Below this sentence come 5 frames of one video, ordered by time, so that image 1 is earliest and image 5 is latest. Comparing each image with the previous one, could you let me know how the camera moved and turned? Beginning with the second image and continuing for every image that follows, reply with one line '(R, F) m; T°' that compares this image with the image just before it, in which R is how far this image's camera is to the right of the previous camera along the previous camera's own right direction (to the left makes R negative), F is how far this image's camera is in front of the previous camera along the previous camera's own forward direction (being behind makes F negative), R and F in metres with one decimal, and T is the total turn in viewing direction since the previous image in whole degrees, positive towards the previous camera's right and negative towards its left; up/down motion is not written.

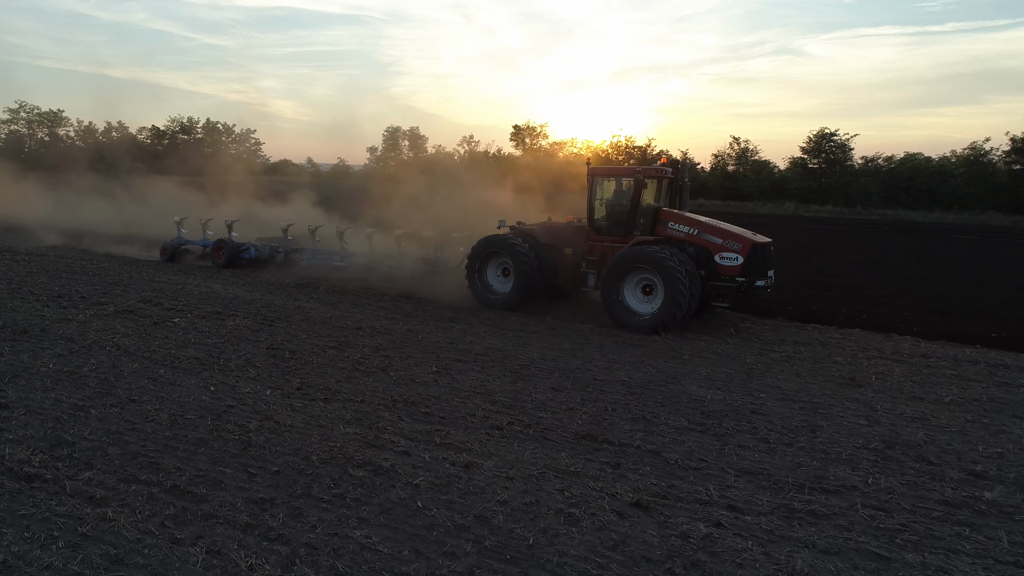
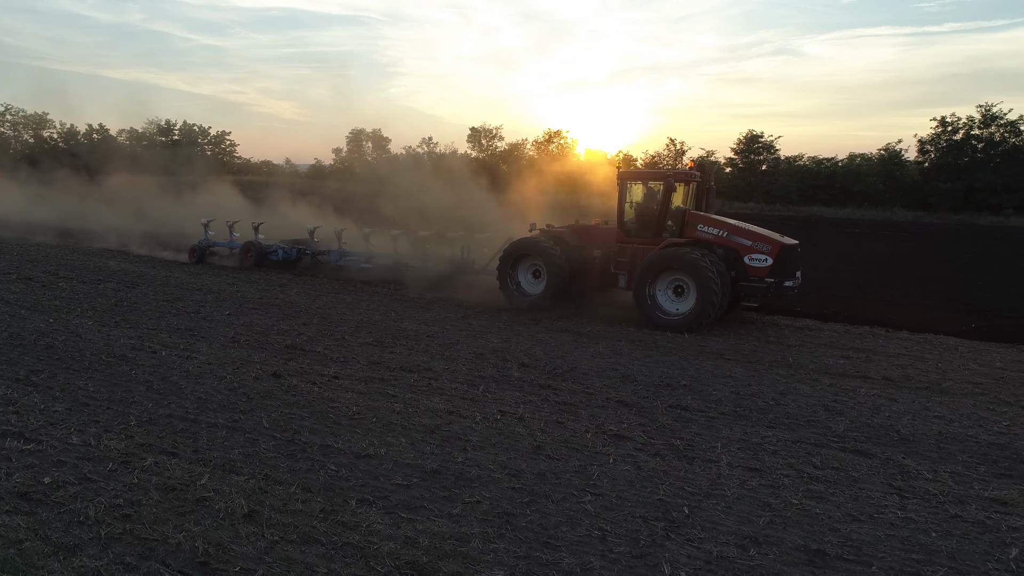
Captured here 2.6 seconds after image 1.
(+2.6, -2.2) m; 0°
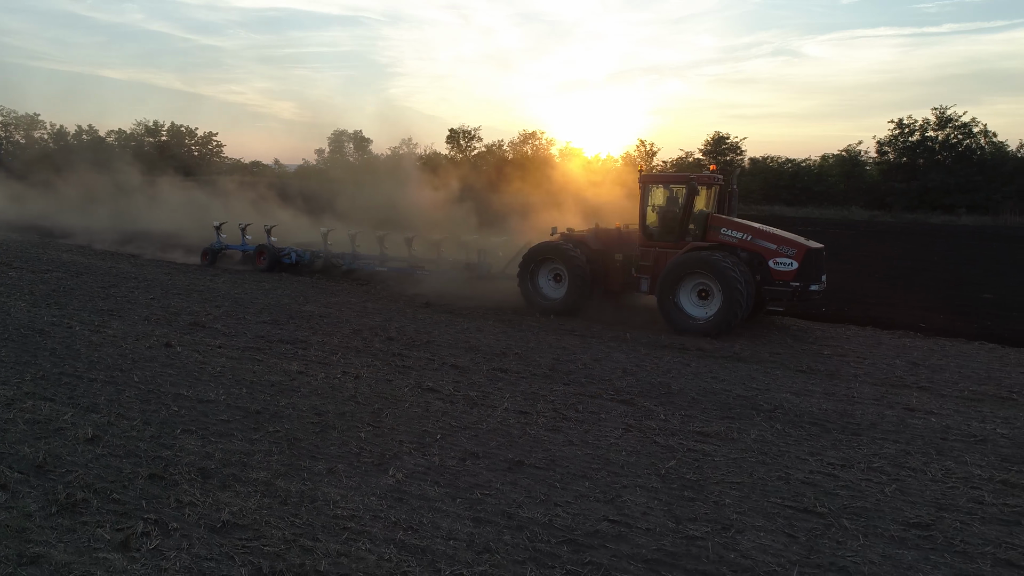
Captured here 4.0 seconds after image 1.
(+1.4, -1.0) m; 0°
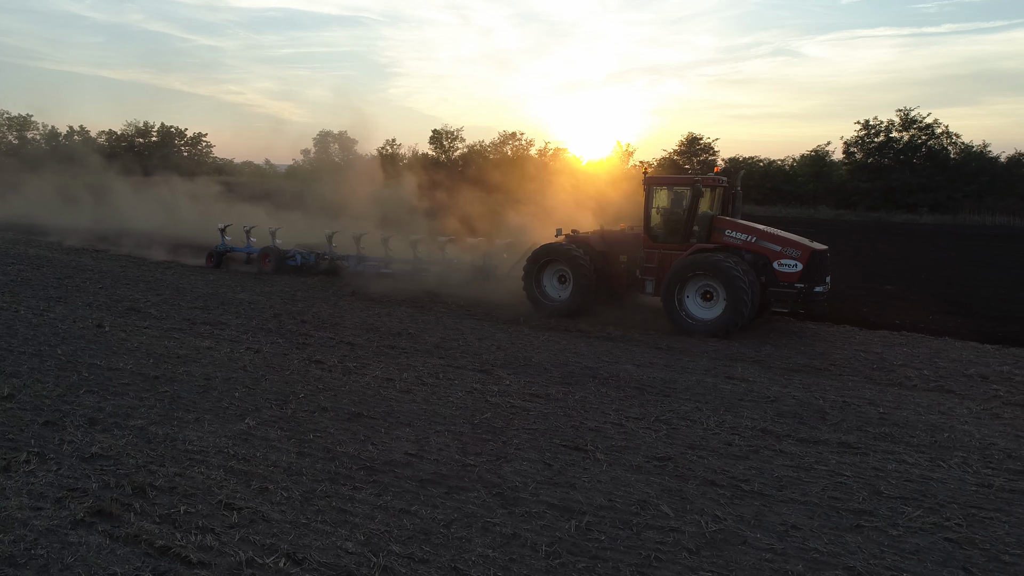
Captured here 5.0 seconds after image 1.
(+1.1, -0.8) m; 0°
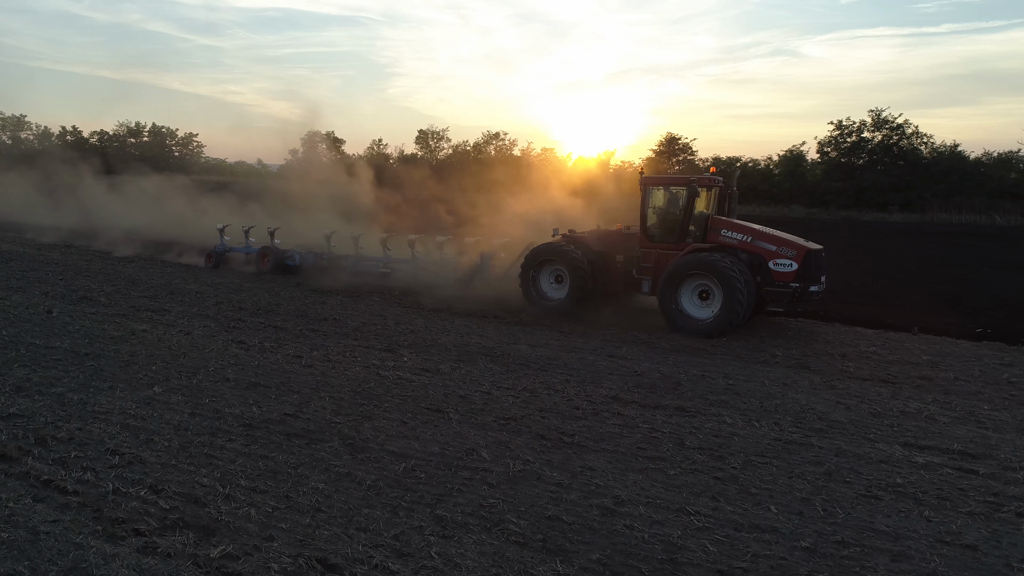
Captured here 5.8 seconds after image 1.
(+1.0, -0.7) m; 0°
